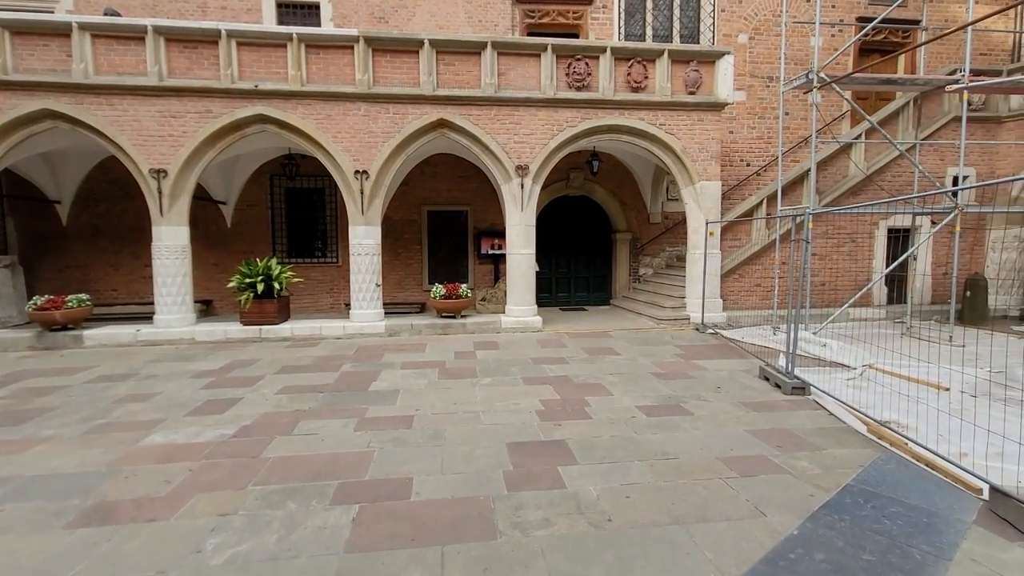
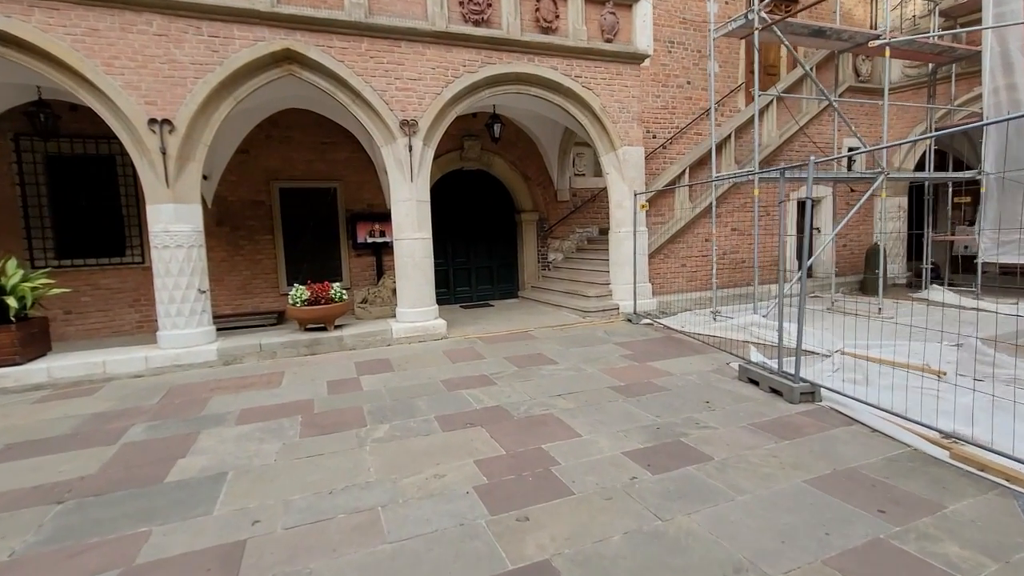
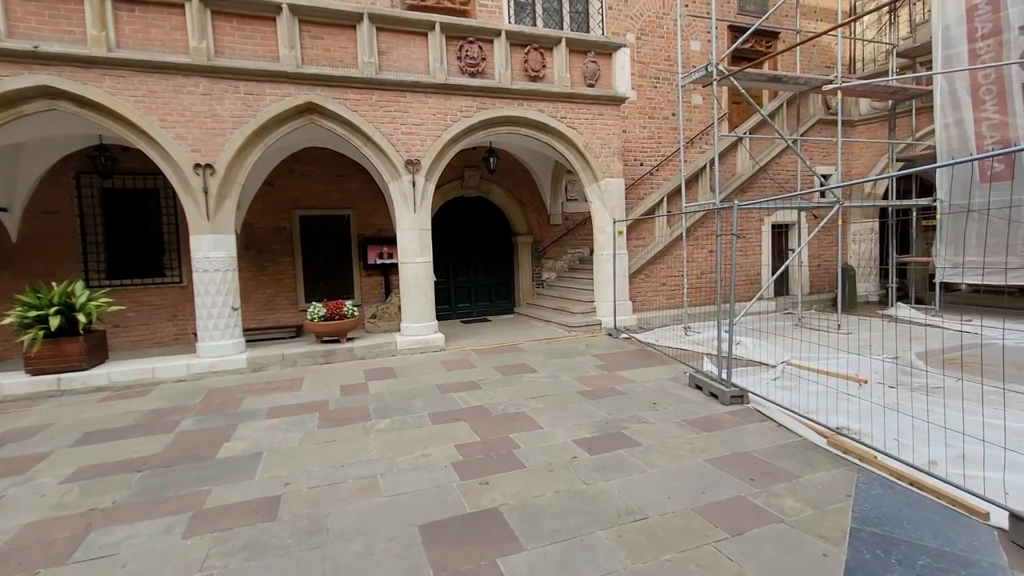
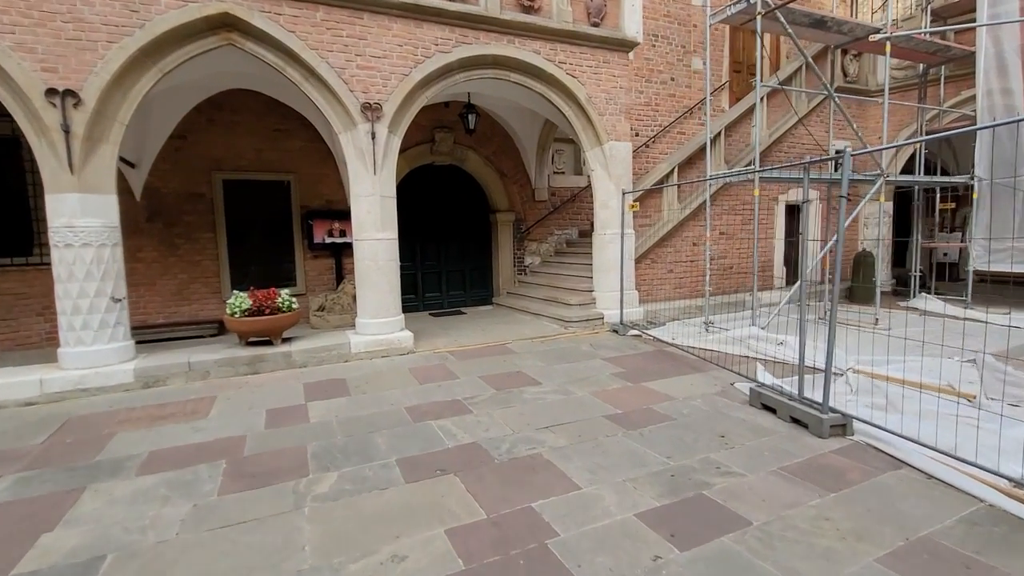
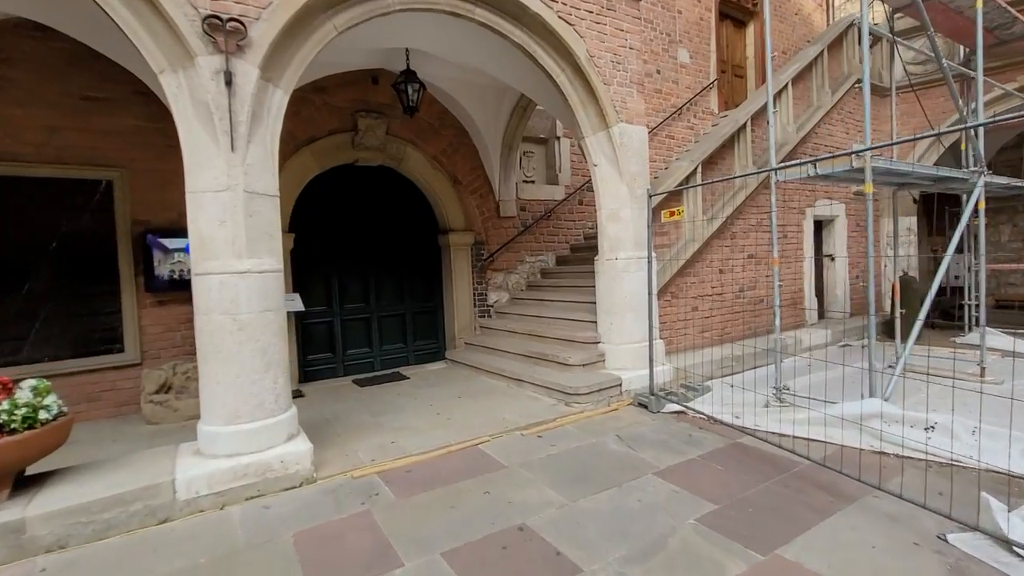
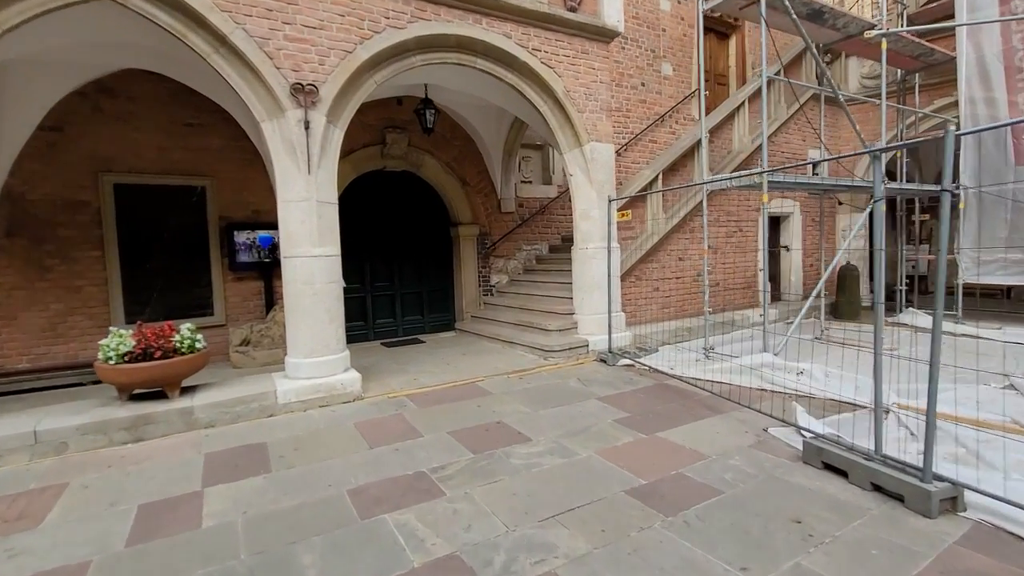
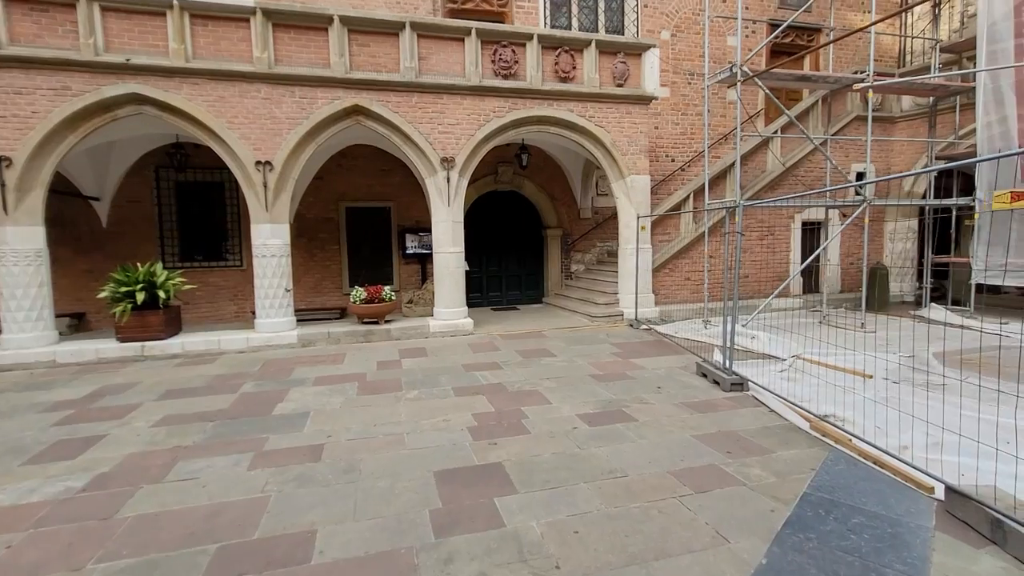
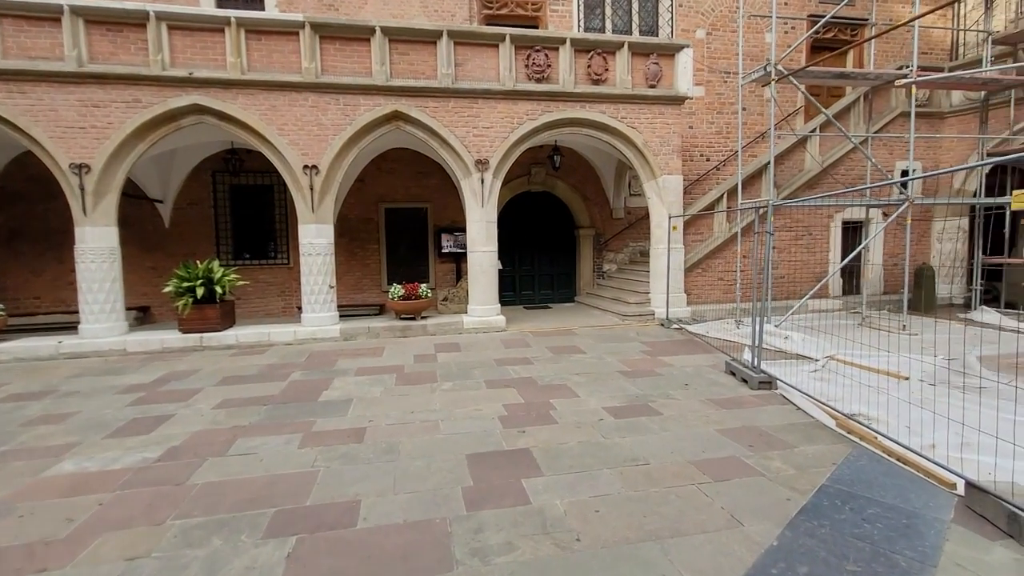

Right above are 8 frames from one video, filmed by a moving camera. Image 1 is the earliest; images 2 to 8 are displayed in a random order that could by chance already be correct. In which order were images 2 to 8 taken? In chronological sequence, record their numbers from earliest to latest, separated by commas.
8, 7, 3, 2, 4, 6, 5
